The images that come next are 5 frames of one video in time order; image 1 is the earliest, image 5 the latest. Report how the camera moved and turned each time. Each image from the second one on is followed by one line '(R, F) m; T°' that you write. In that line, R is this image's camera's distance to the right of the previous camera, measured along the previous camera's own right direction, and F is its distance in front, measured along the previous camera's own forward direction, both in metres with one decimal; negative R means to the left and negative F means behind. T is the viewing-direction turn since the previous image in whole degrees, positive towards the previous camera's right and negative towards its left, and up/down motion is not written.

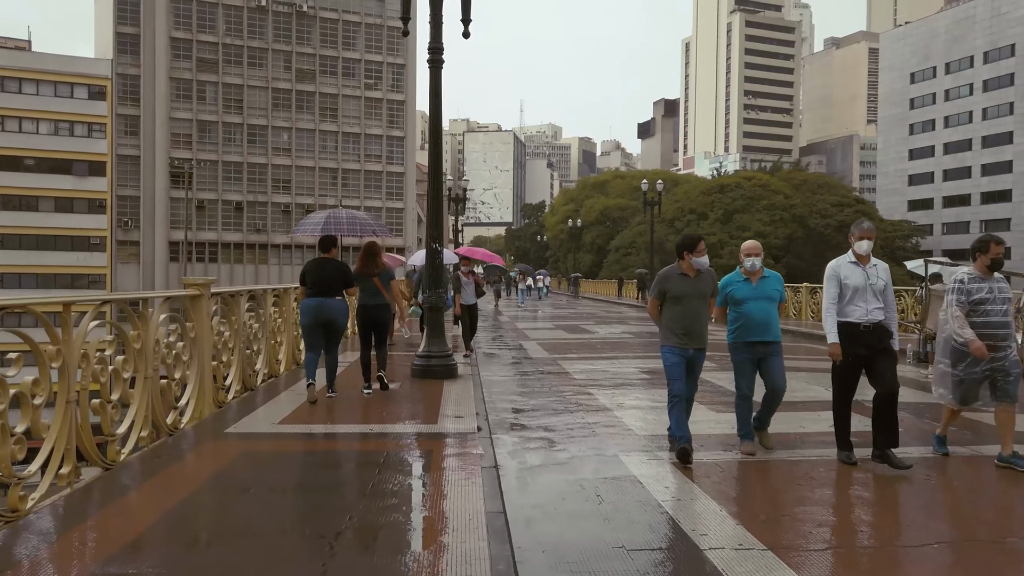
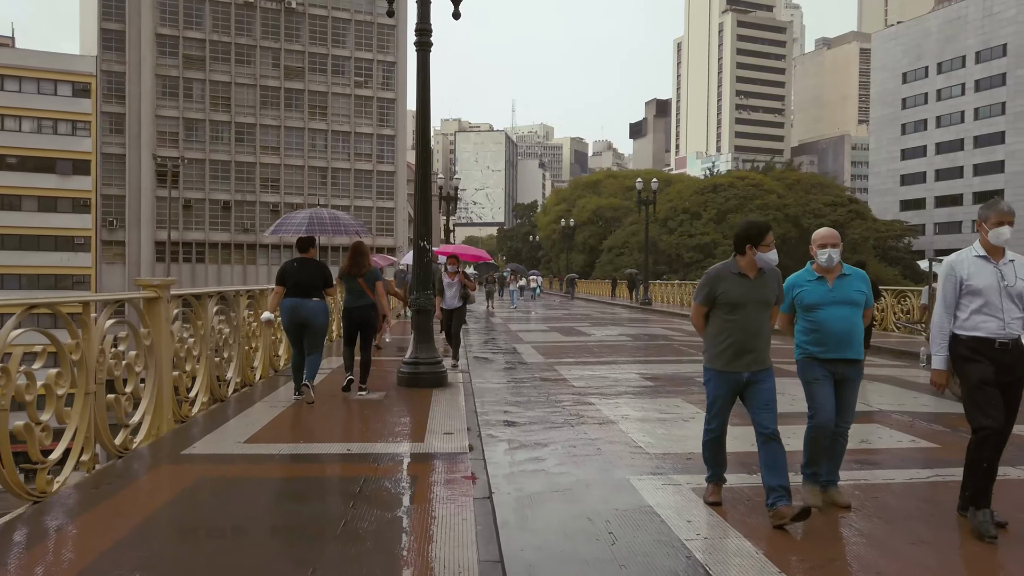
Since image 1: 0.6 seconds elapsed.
(0.0, +0.7) m; +1°
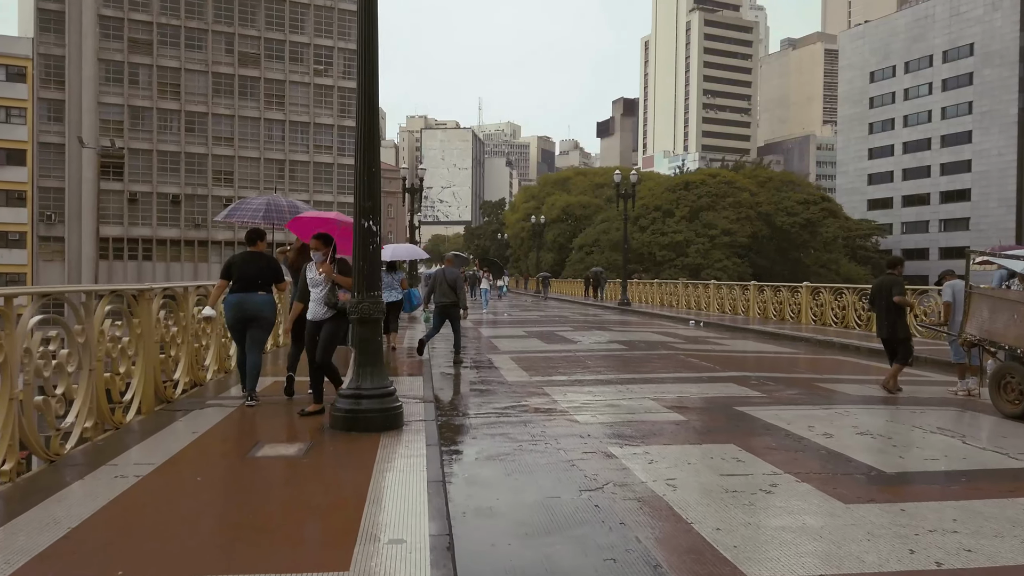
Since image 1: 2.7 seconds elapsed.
(-0.1, +2.5) m; +2°
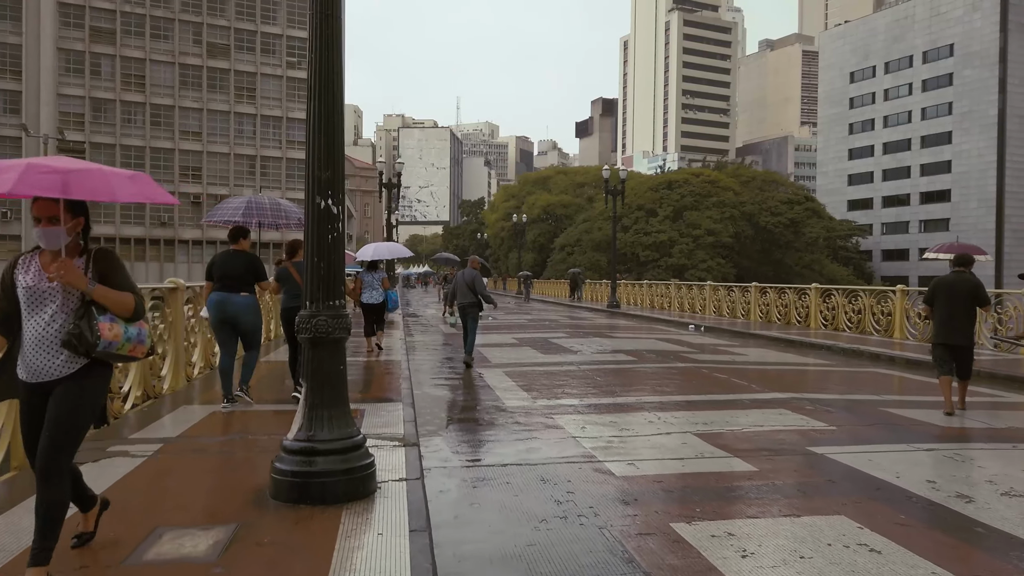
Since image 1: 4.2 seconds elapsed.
(-0.2, +1.7) m; +2°
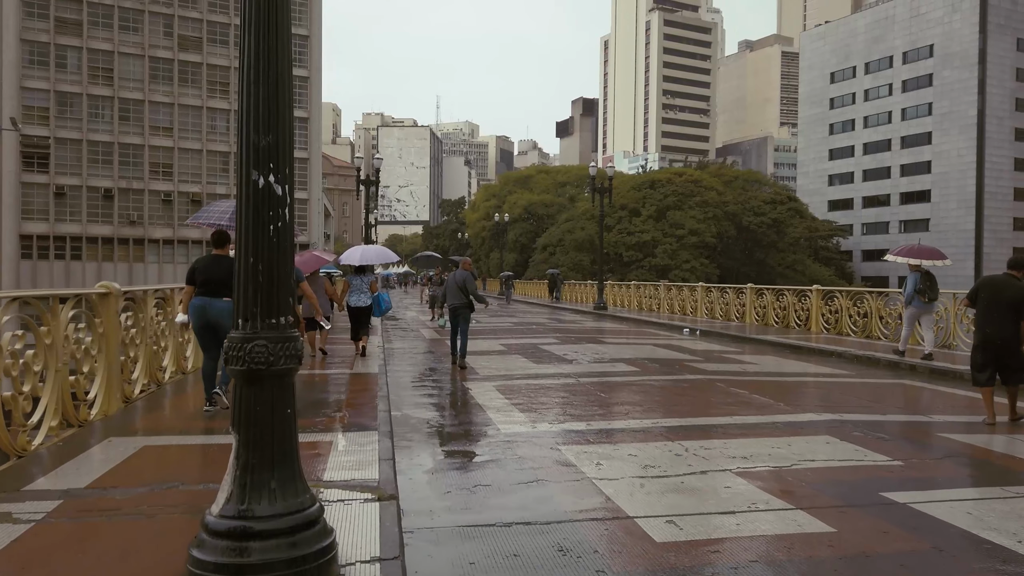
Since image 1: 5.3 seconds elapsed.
(-0.1, +1.2) m; +1°
